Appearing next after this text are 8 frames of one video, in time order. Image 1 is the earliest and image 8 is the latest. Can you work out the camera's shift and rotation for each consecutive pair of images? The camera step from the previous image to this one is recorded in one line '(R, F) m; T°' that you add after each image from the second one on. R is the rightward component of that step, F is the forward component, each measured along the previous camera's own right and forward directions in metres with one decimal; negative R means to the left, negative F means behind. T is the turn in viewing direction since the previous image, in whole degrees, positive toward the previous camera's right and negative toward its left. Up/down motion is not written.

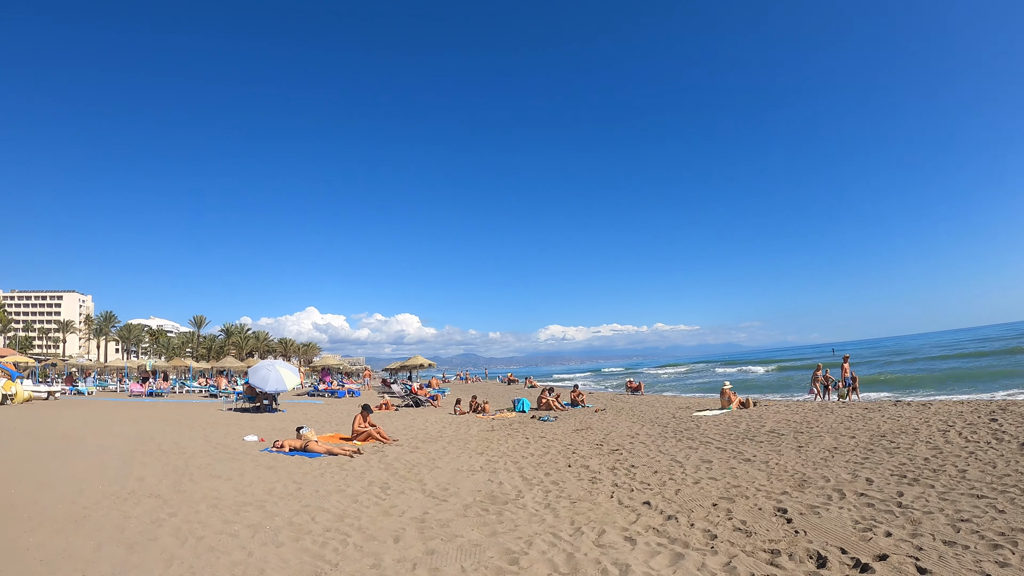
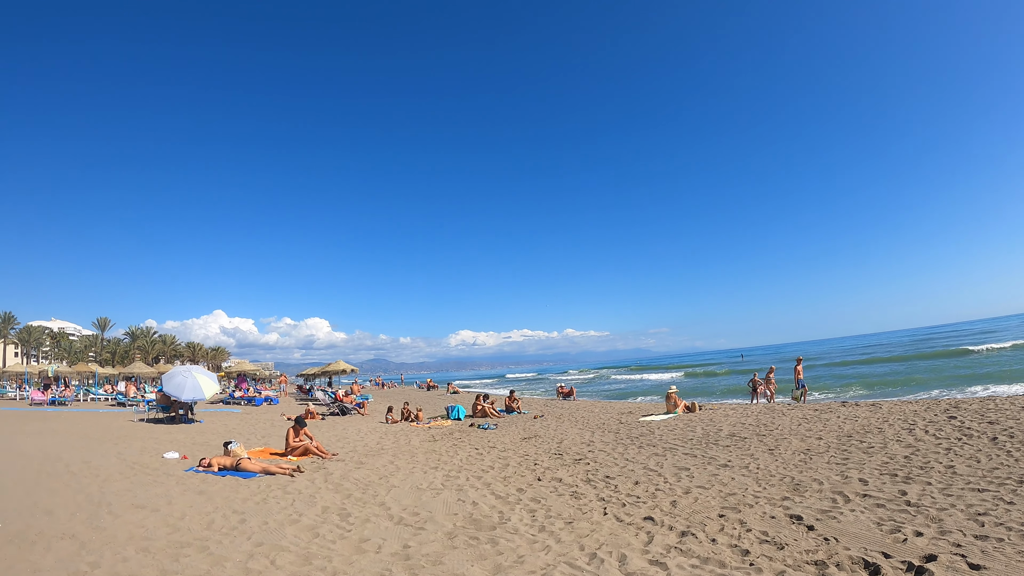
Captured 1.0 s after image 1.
(-0.6, +0.5) m; +9°
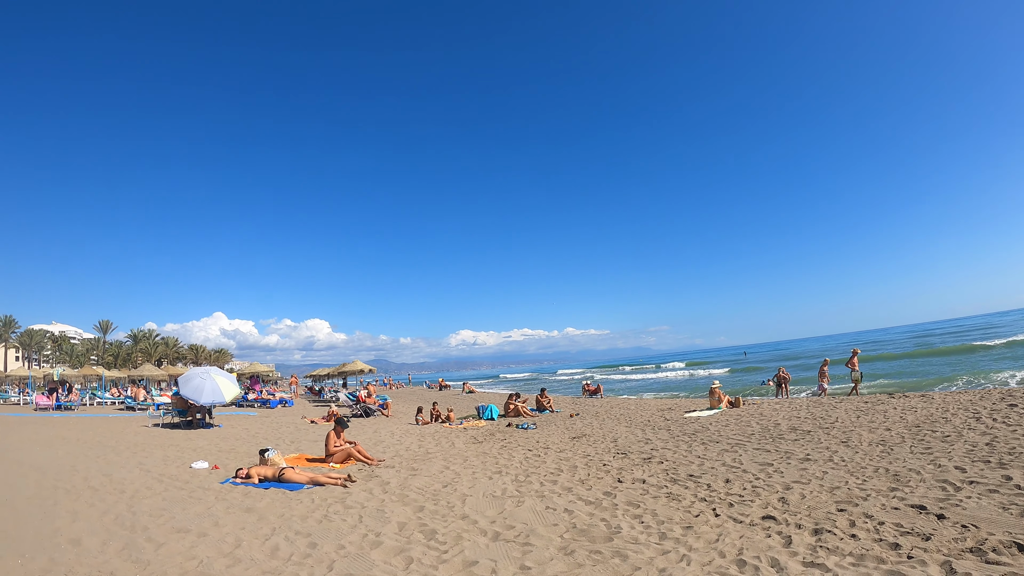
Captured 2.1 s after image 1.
(-1.0, +0.8) m; 0°
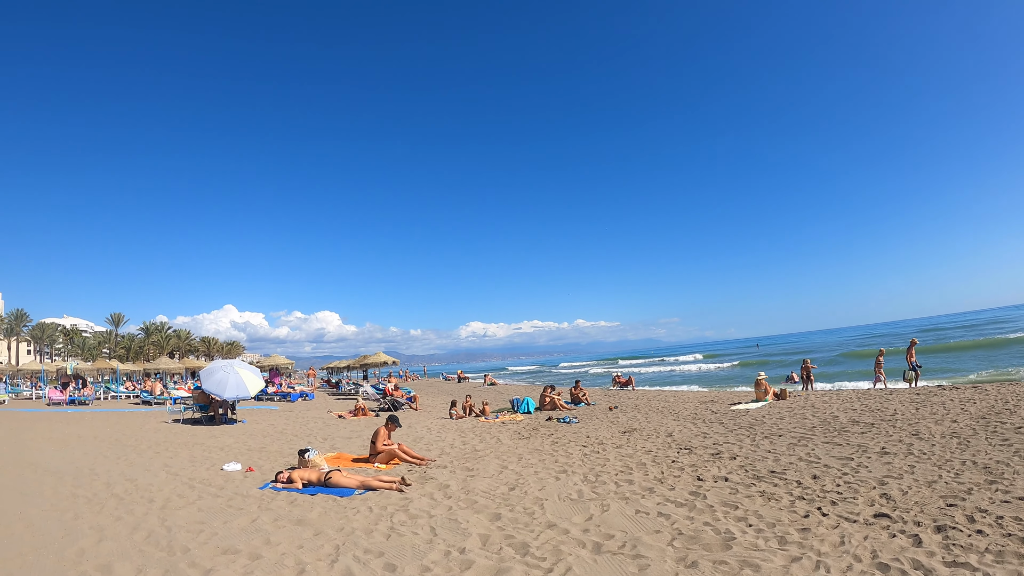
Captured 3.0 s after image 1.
(-0.8, +0.8) m; -1°
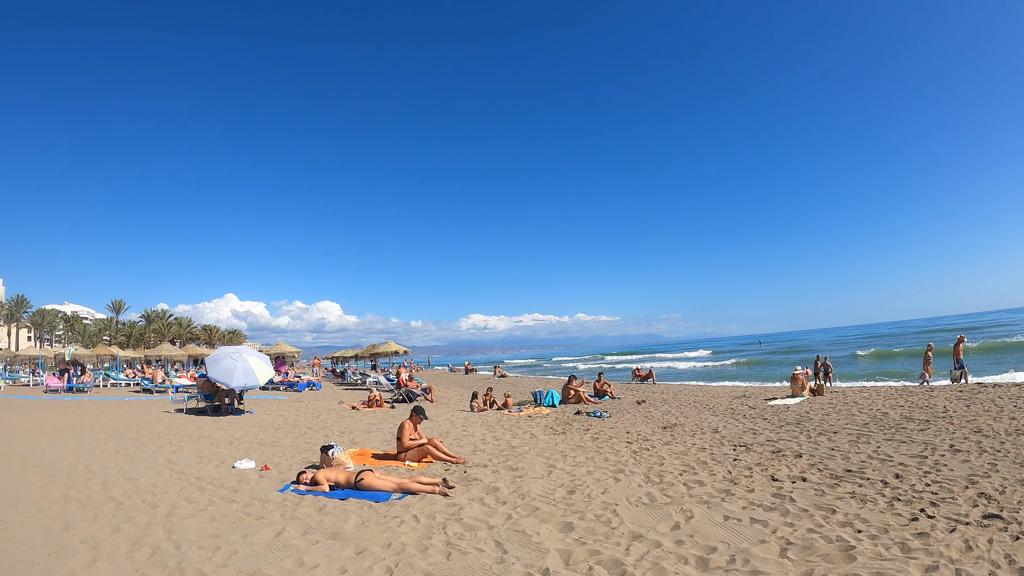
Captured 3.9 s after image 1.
(-0.6, +0.8) m; 0°
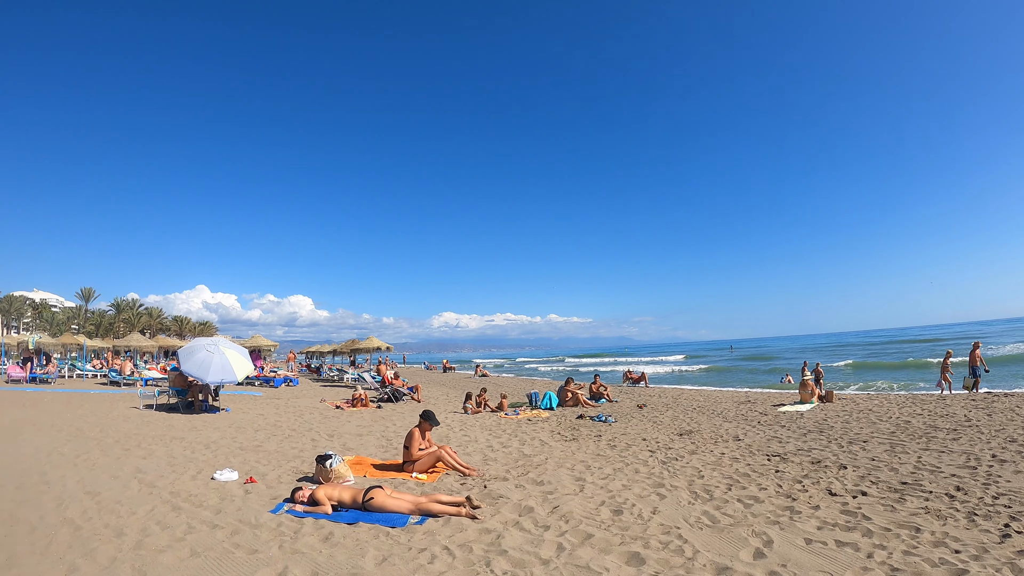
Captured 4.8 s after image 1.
(-0.6, +0.7) m; +3°
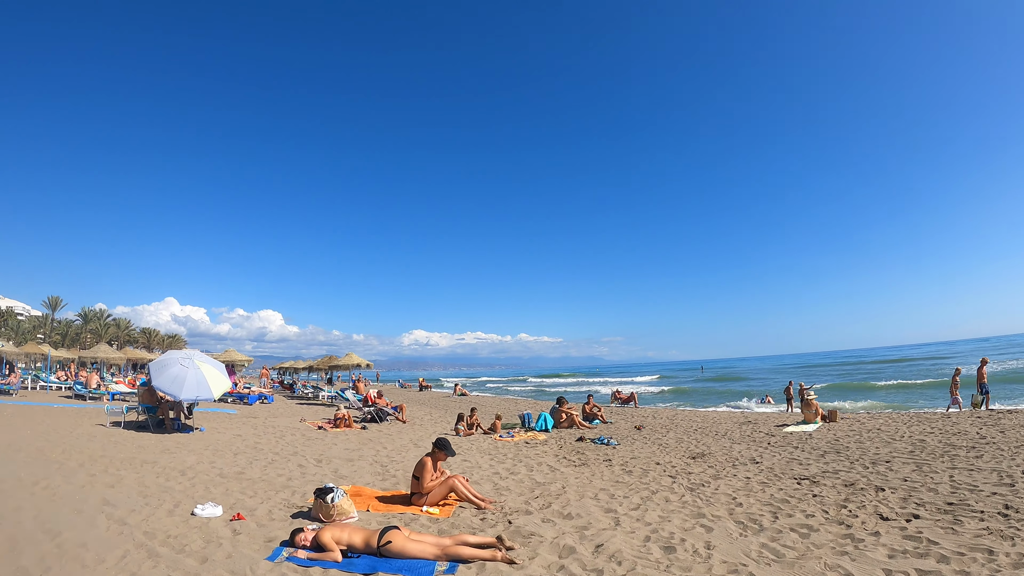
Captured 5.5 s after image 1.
(-0.5, +0.5) m; +3°
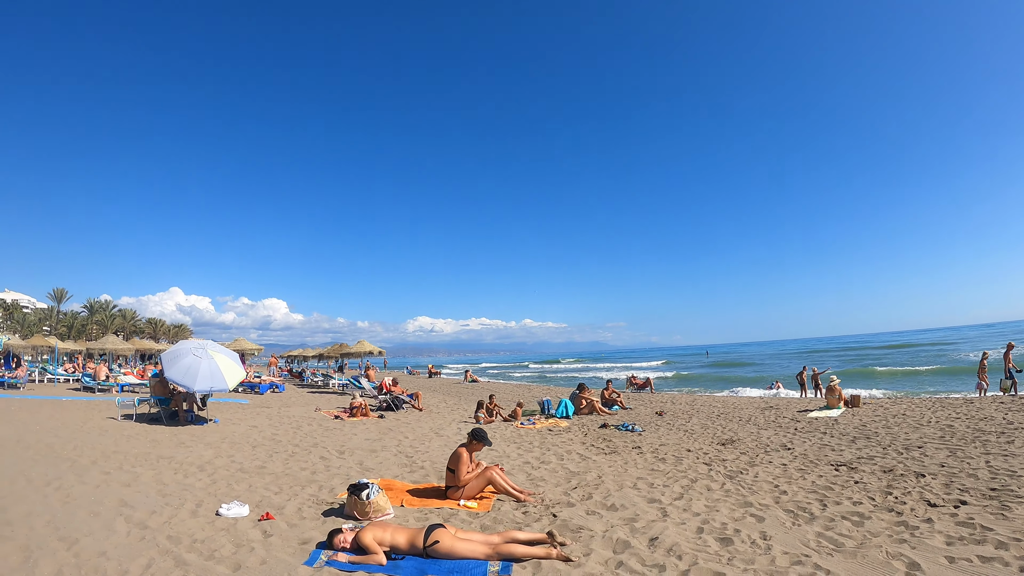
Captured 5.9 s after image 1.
(-0.4, +0.4) m; 0°
